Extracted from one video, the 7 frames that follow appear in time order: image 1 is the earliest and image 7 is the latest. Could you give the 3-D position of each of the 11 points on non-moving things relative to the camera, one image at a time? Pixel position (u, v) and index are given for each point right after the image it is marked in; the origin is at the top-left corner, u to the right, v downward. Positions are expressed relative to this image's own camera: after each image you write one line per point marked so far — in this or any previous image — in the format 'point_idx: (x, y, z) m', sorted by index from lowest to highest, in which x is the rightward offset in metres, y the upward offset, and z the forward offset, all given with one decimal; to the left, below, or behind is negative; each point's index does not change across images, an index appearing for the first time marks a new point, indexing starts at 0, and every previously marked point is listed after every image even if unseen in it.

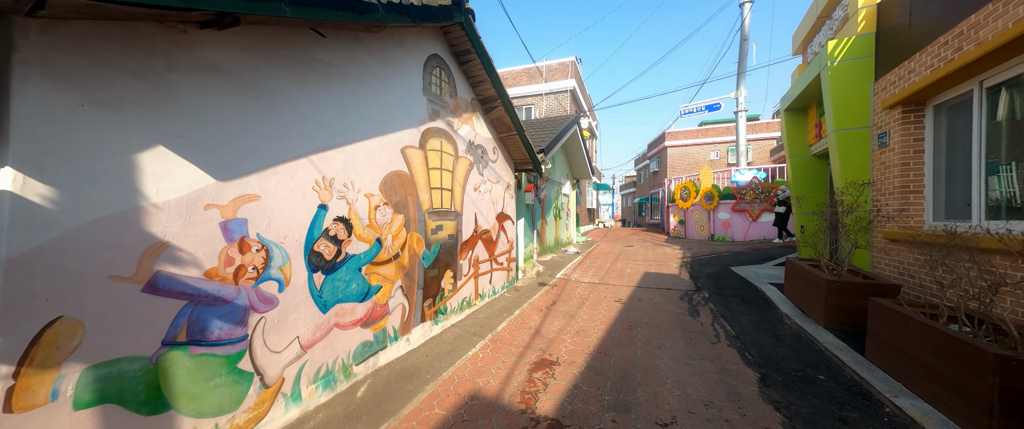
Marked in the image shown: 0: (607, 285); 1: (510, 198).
0: (+2.0, -1.5, +6.7) m
1: (-0.1, +0.3, +6.3) m
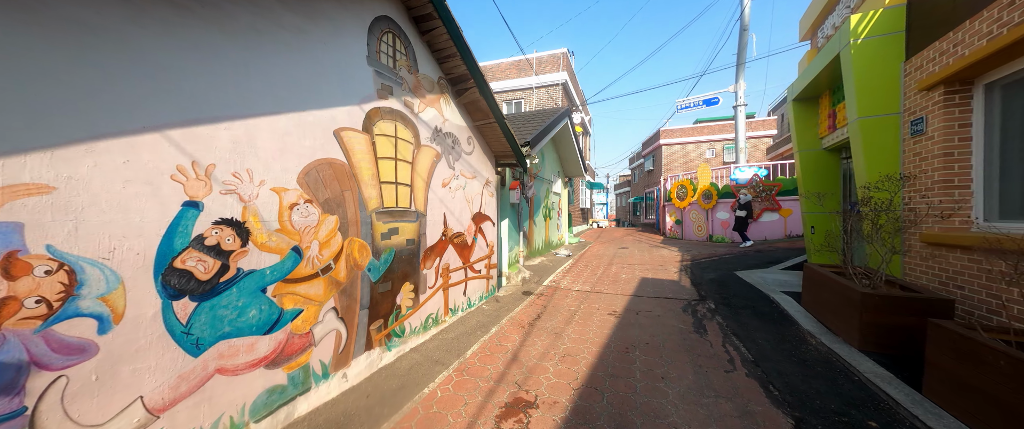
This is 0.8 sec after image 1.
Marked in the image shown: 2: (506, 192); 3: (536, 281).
0: (+1.6, -1.5, +6.0) m
1: (-0.4, +0.3, +5.5) m
2: (-0.2, +0.5, +7.0) m
3: (+0.5, -1.4, +6.7) m
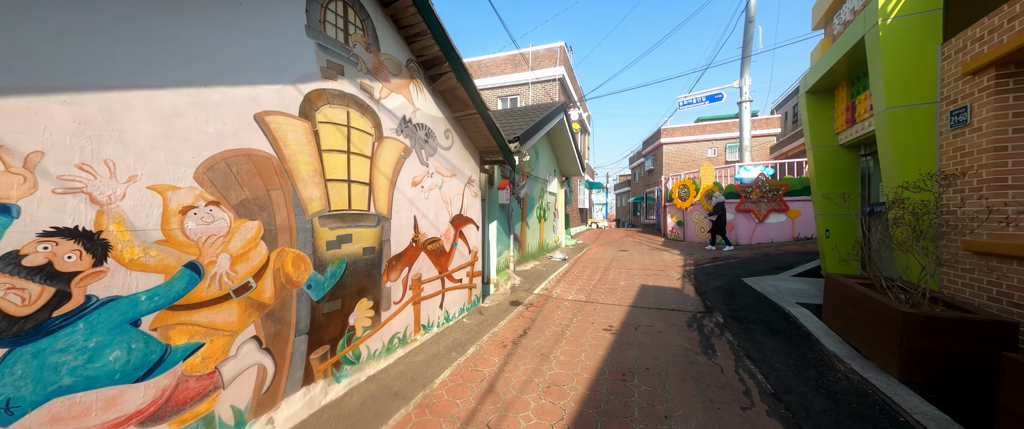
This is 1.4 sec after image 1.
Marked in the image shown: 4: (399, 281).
0: (+1.4, -1.5, +5.4) m
1: (-0.6, +0.3, +5.0) m
2: (-0.4, +0.5, +6.5) m
3: (+0.3, -1.5, +6.2) m
4: (-1.2, -0.7, +3.4) m
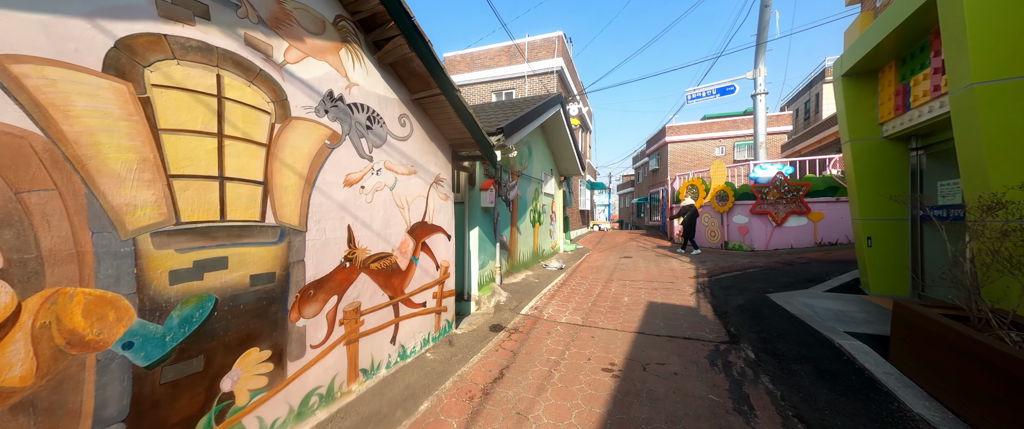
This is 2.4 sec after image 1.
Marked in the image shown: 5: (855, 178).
0: (+1.2, -1.6, +4.5) m
1: (-0.9, +0.2, +4.1) m
2: (-0.6, +0.4, +5.5) m
3: (0.0, -1.6, +5.3) m
4: (-1.5, -0.8, +2.5) m
5: (+5.9, +0.6, +5.5) m
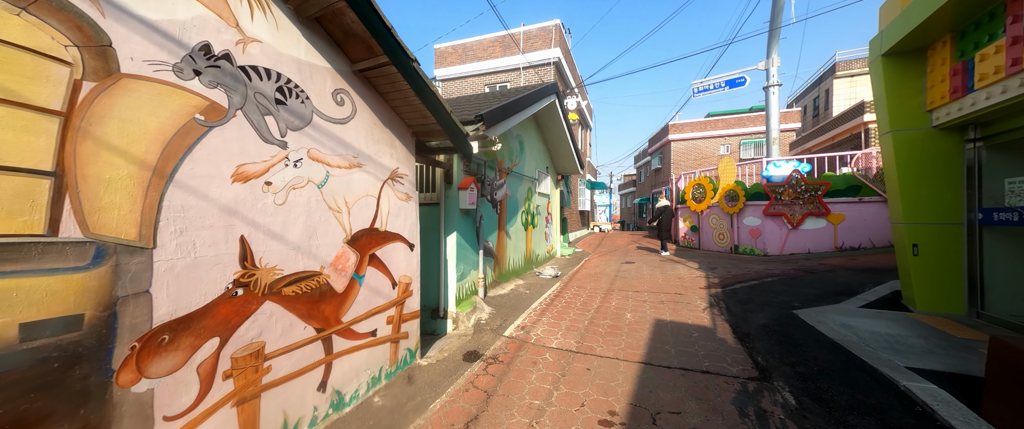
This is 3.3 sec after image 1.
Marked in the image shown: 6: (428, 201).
0: (+0.9, -1.6, +3.7) m
1: (-1.1, +0.1, +3.3) m
2: (-0.9, +0.3, +4.7) m
3: (-0.2, -1.6, +4.5) m
4: (-1.7, -0.8, +1.7) m
5: (+5.7, +0.6, +4.7) m
6: (-1.3, +0.2, +4.9) m
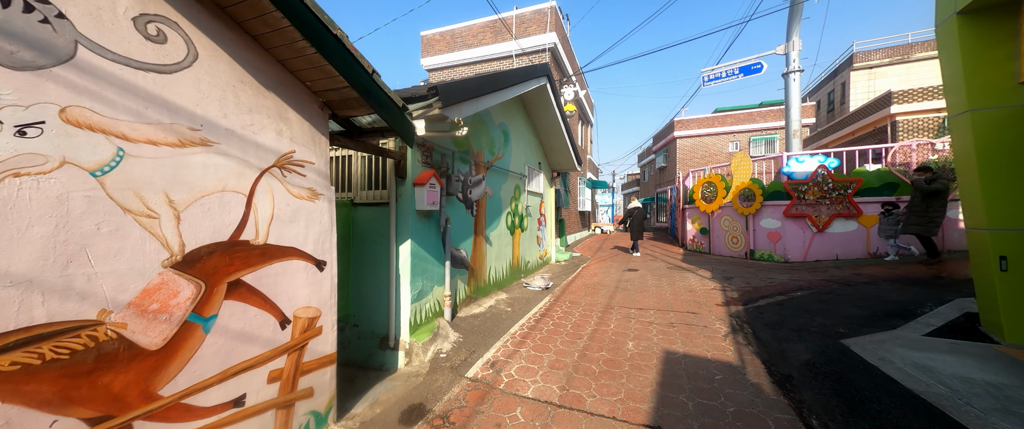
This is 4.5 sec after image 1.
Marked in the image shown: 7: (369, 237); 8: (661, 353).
0: (+0.5, -1.7, +2.7) m
1: (-1.5, +0.1, +2.3) m
2: (-1.2, +0.3, +3.7) m
3: (-0.6, -1.6, +3.4) m
4: (-2.1, -0.9, +0.7) m
5: (+5.3, +0.6, +3.6) m
6: (-1.6, +0.2, +3.9) m
7: (-1.8, -0.3, +4.0) m
8: (+1.8, -1.6, +3.8) m
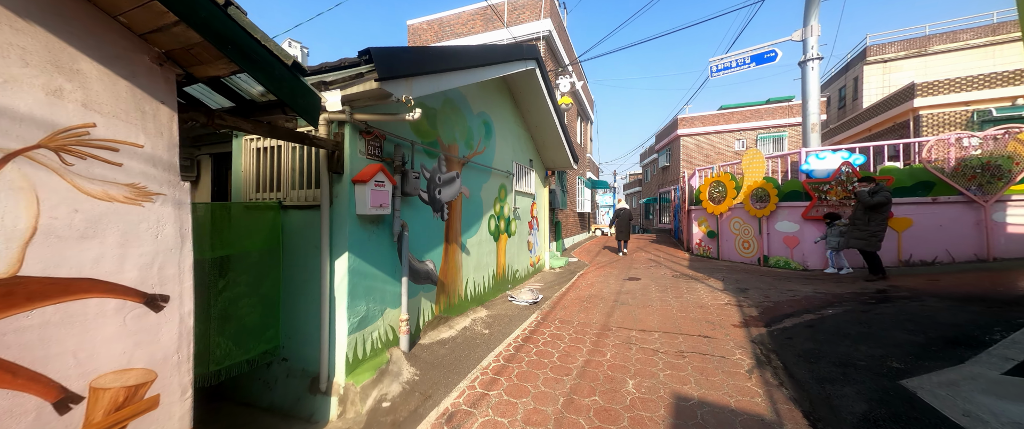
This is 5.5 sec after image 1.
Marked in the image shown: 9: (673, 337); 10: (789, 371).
0: (+0.2, -1.7, +1.8) m
1: (-1.8, 0.0, +1.4) m
2: (-1.5, +0.2, +2.9) m
3: (-0.9, -1.7, +2.6) m
4: (-2.4, -0.9, -0.1) m
5: (+5.0, +0.5, +2.8) m
6: (-1.9, +0.1, +3.1) m
7: (-2.1, -0.3, +3.1) m
8: (+1.5, -1.7, +3.0) m
9: (+2.1, -1.6, +4.2) m
10: (+2.9, -1.6, +3.4) m
